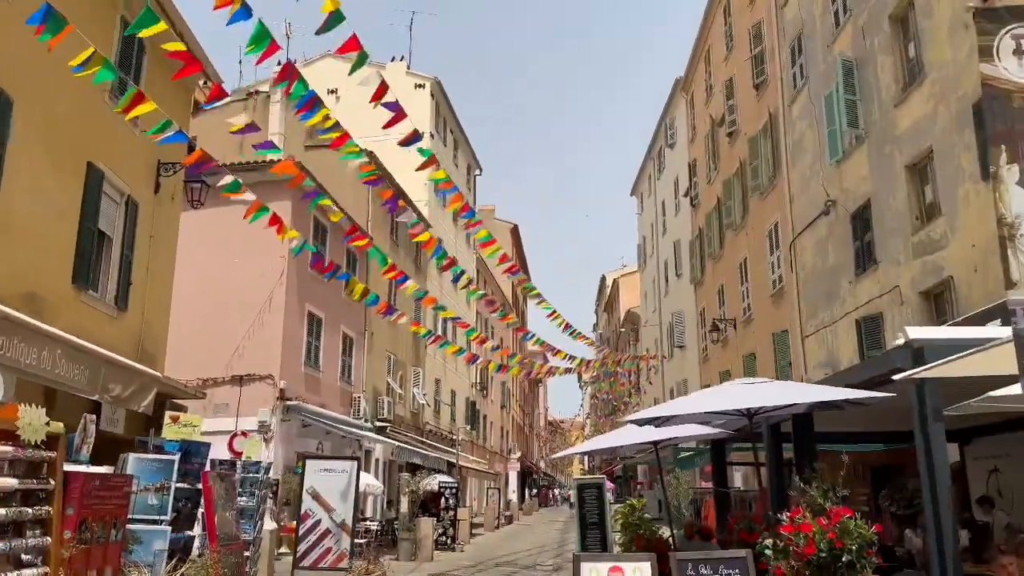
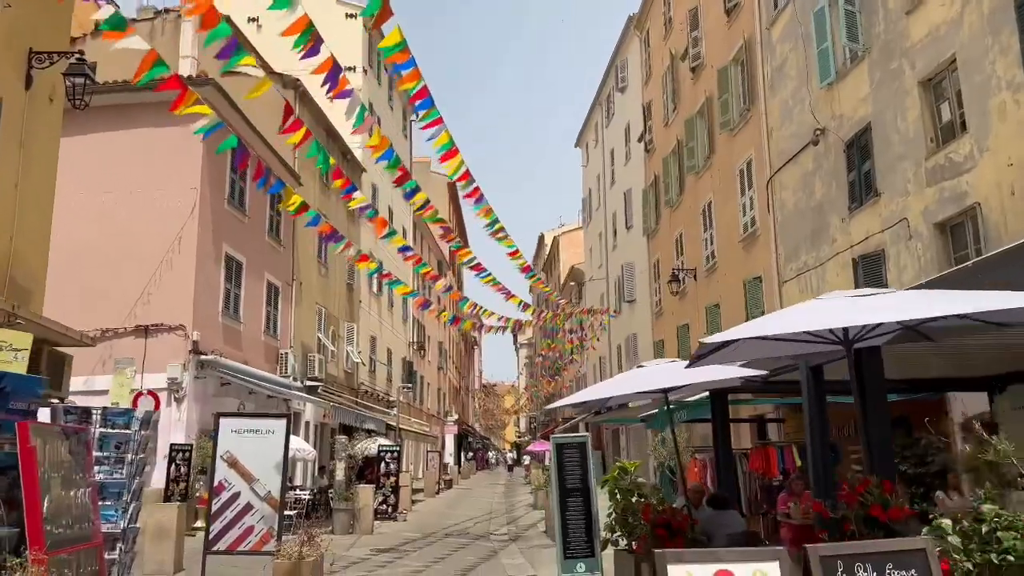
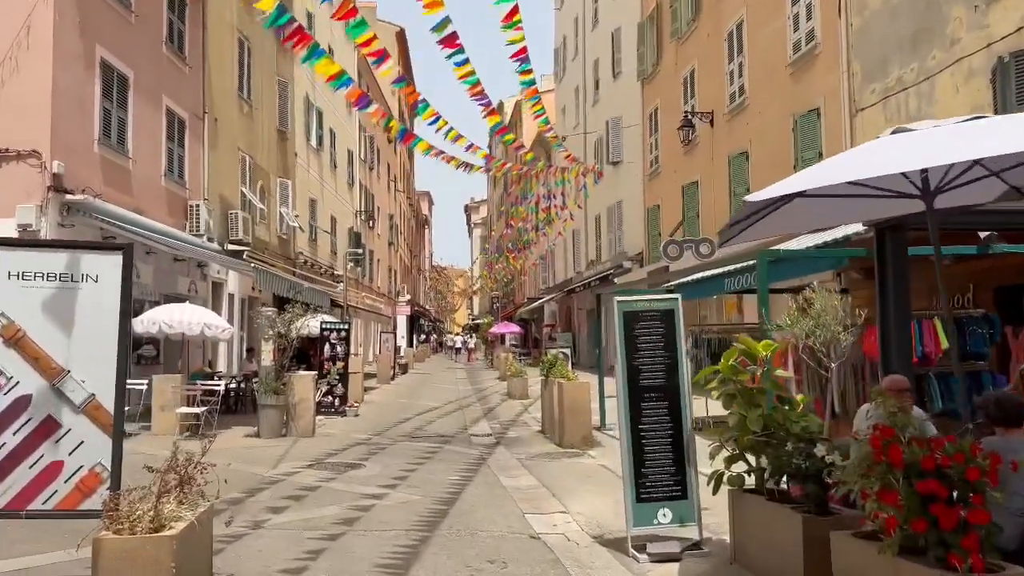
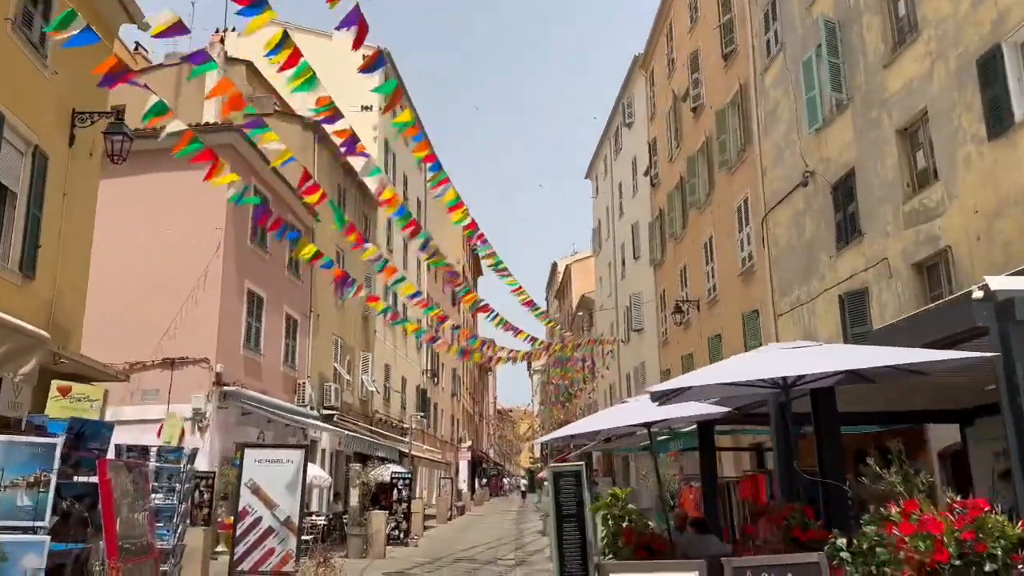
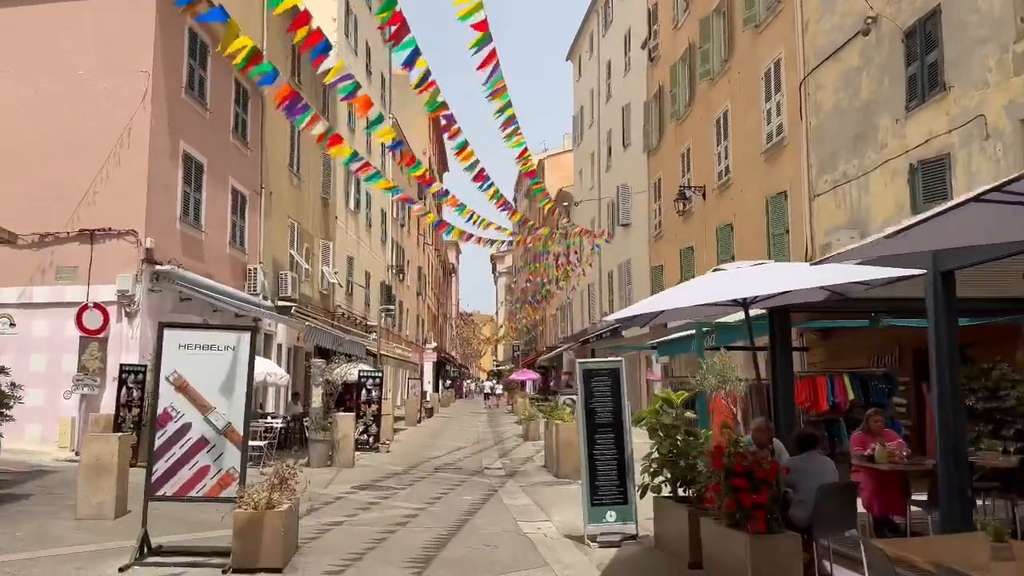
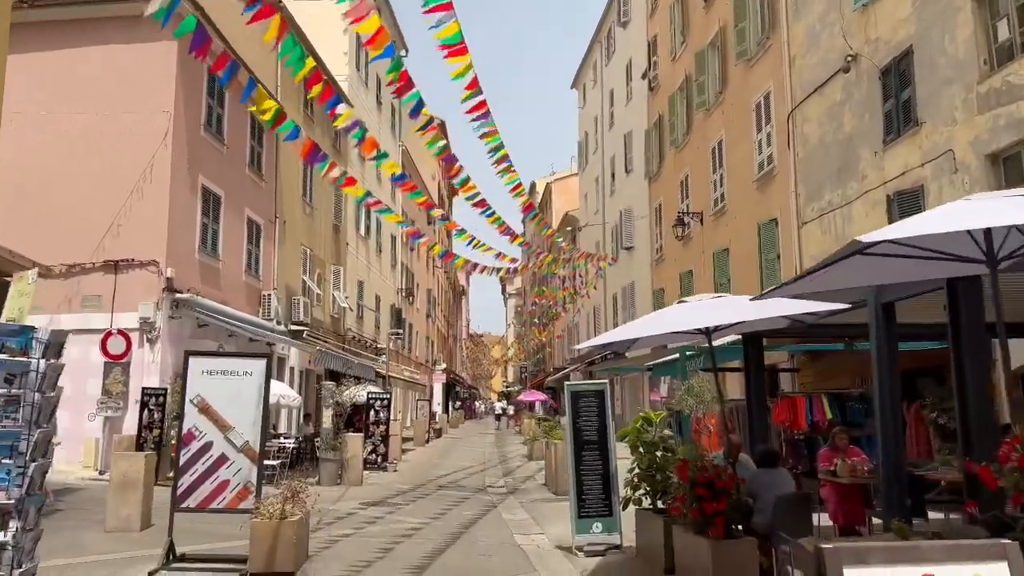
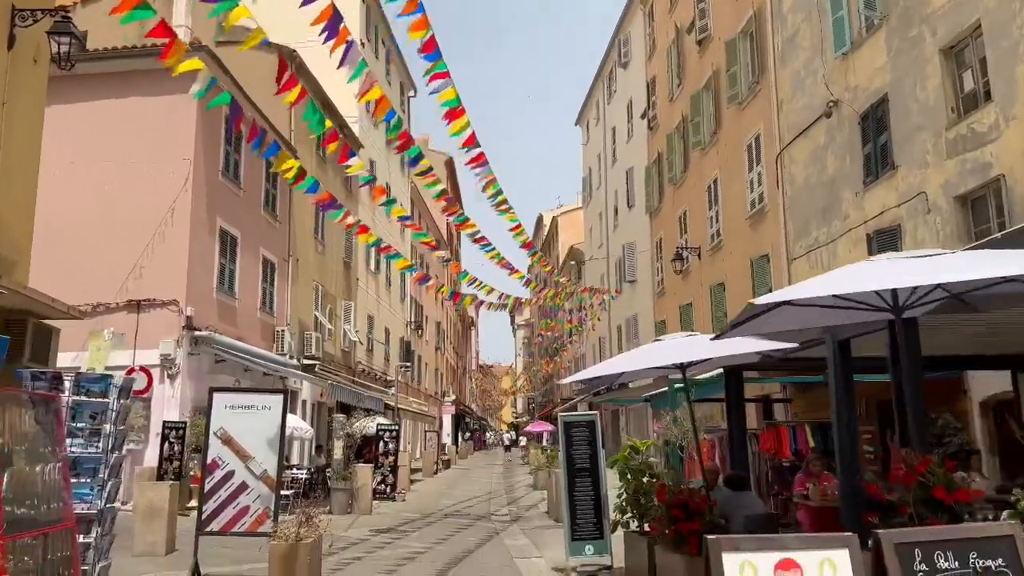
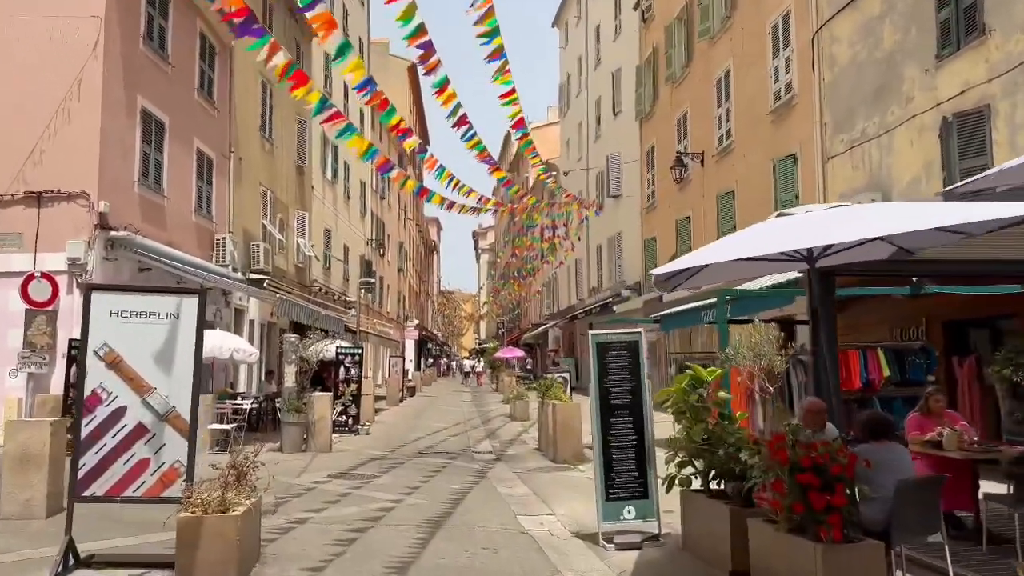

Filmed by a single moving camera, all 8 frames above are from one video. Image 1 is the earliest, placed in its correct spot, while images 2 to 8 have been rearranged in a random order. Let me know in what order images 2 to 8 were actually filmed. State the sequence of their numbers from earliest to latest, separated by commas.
4, 2, 7, 6, 5, 8, 3
